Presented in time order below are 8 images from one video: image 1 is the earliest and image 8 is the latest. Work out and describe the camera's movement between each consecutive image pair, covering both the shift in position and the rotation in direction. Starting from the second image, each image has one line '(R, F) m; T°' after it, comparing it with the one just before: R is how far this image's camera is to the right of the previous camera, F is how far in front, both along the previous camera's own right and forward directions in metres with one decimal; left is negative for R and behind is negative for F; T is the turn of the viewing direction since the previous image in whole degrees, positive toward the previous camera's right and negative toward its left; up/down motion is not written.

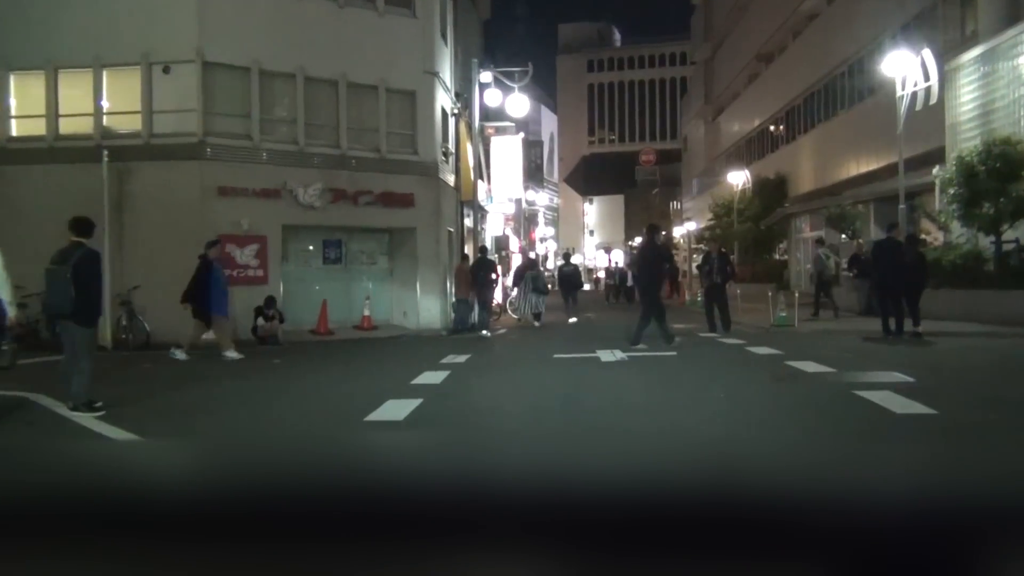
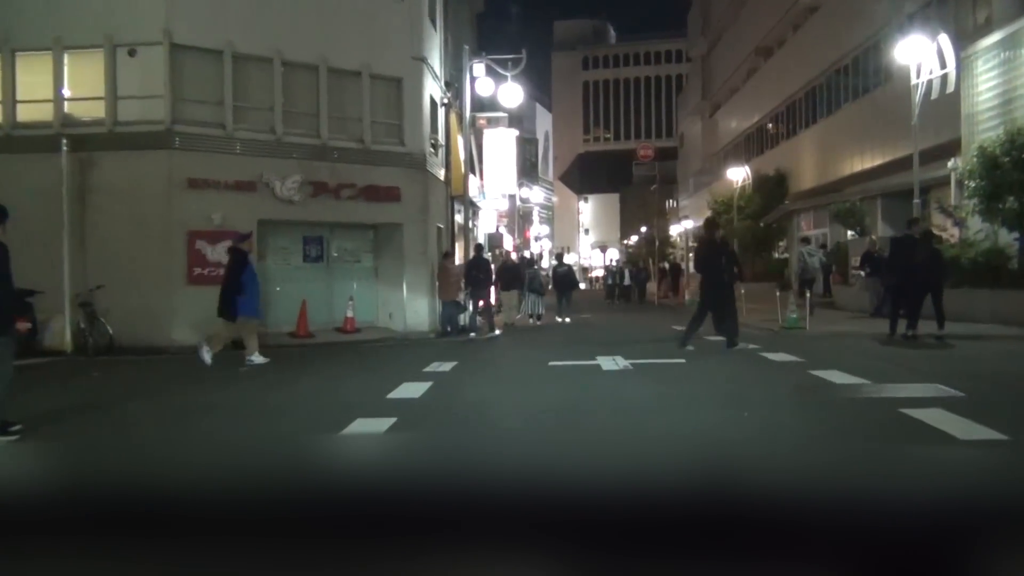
(+0.1, +1.4) m; 0°
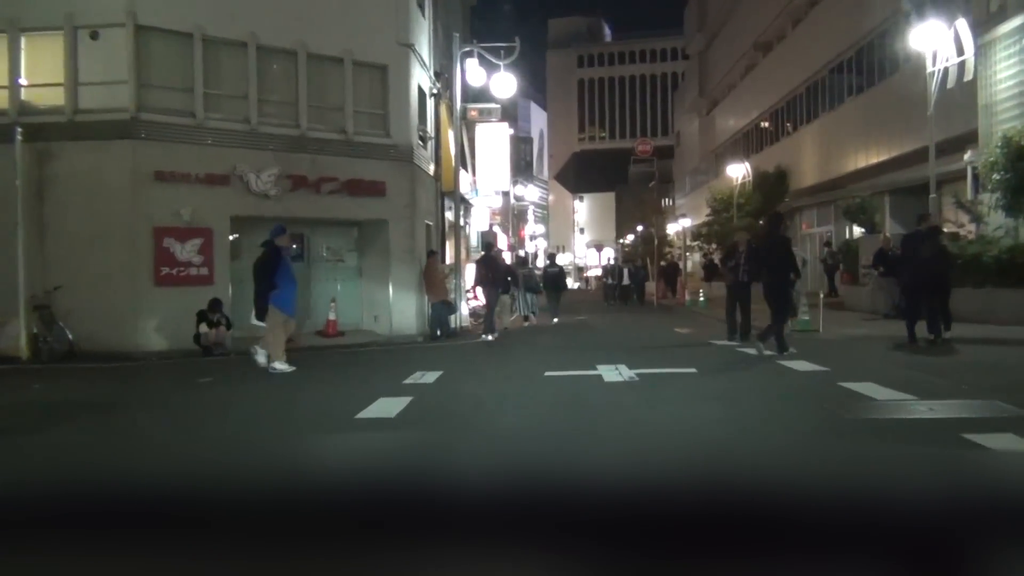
(+0.1, +1.4) m; 0°
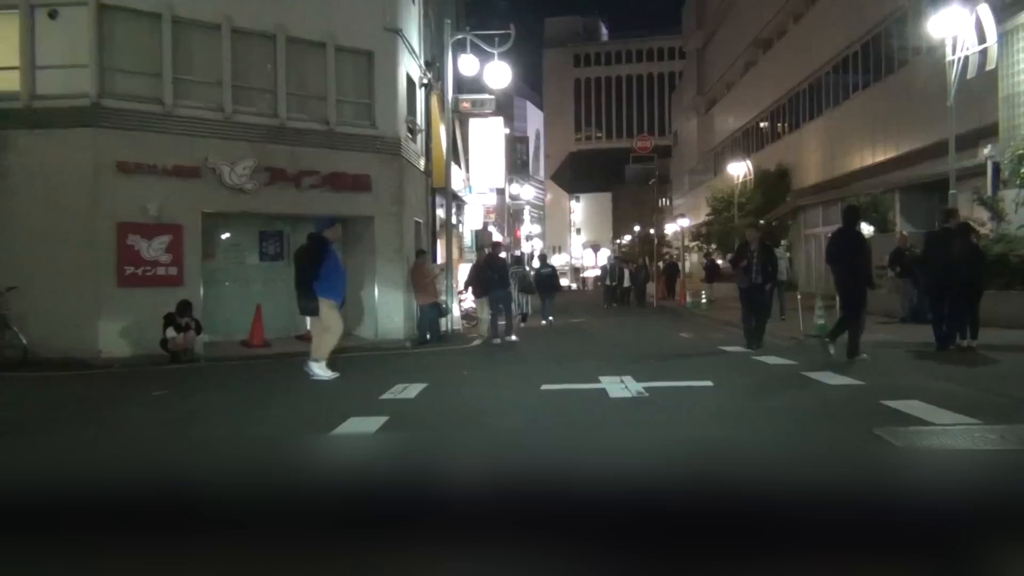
(0.0, +1.3) m; 0°
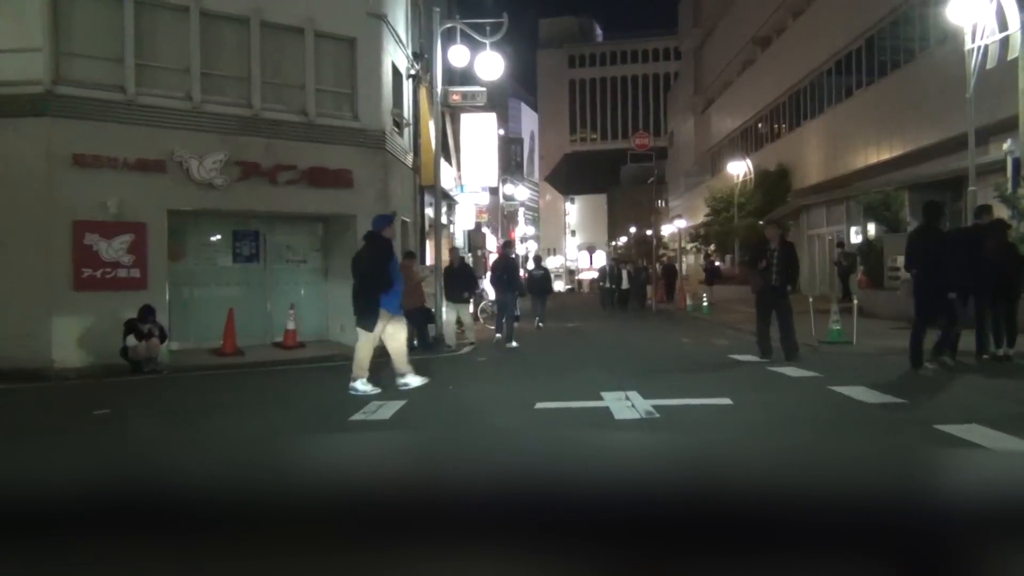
(0.0, +1.3) m; 0°
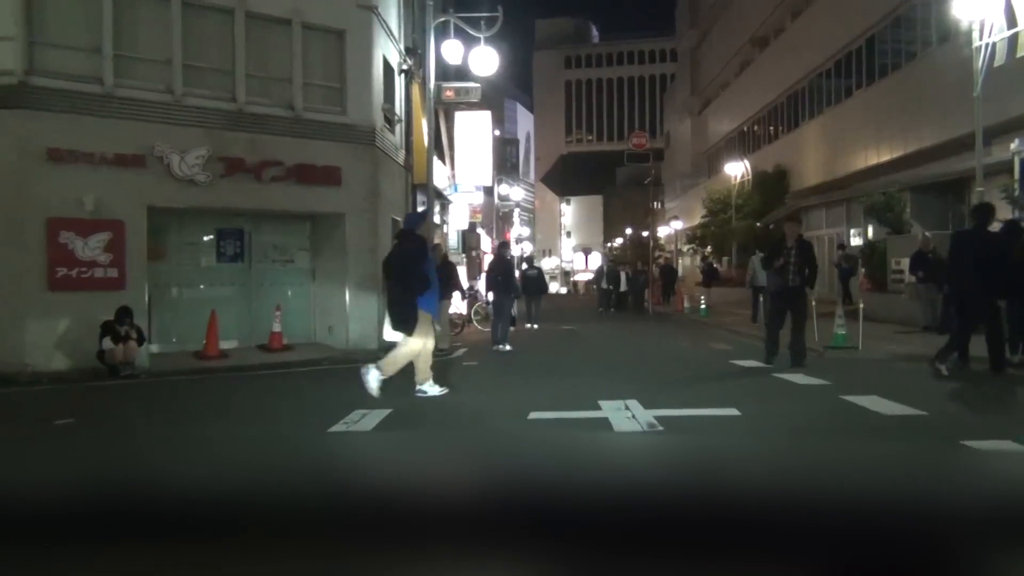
(0.0, +0.6) m; 0°
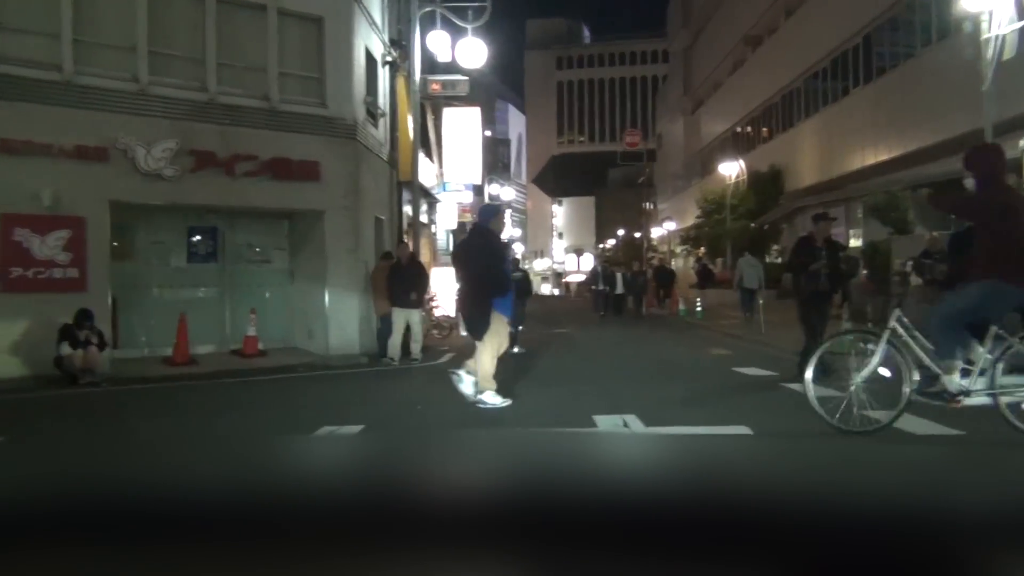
(+0.1, +0.9) m; +1°
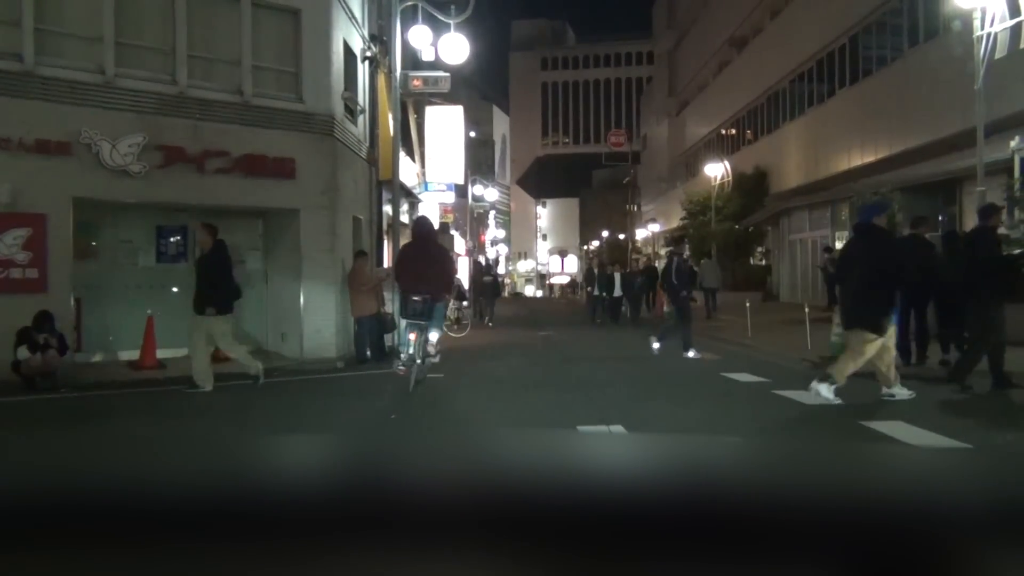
(0.0, +0.5) m; +1°
